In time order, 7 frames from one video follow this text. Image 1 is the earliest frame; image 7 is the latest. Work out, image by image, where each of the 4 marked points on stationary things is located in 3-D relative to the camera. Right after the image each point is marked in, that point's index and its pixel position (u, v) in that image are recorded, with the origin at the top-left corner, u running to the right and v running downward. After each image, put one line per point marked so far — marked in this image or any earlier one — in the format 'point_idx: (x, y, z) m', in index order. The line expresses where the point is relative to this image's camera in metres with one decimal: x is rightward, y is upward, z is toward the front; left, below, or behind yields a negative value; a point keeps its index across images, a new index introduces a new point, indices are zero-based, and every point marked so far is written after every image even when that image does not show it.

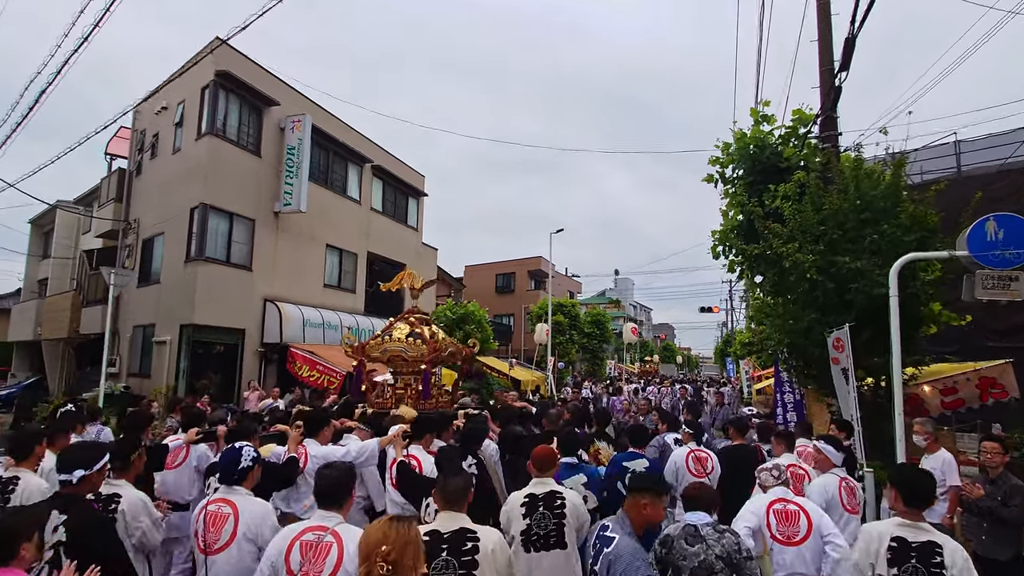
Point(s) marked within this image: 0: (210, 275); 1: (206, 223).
0: (-6.2, +0.3, +12.4) m
1: (-6.3, +1.3, +12.4) m
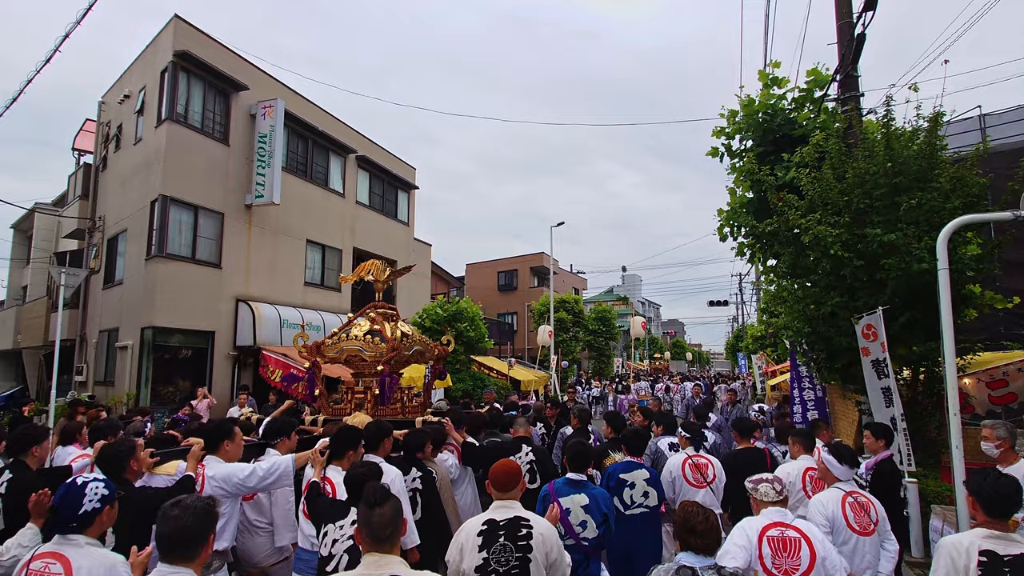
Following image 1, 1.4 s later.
0: (-6.4, +0.3, +11.4) m
1: (-6.5, +1.4, +11.4) m
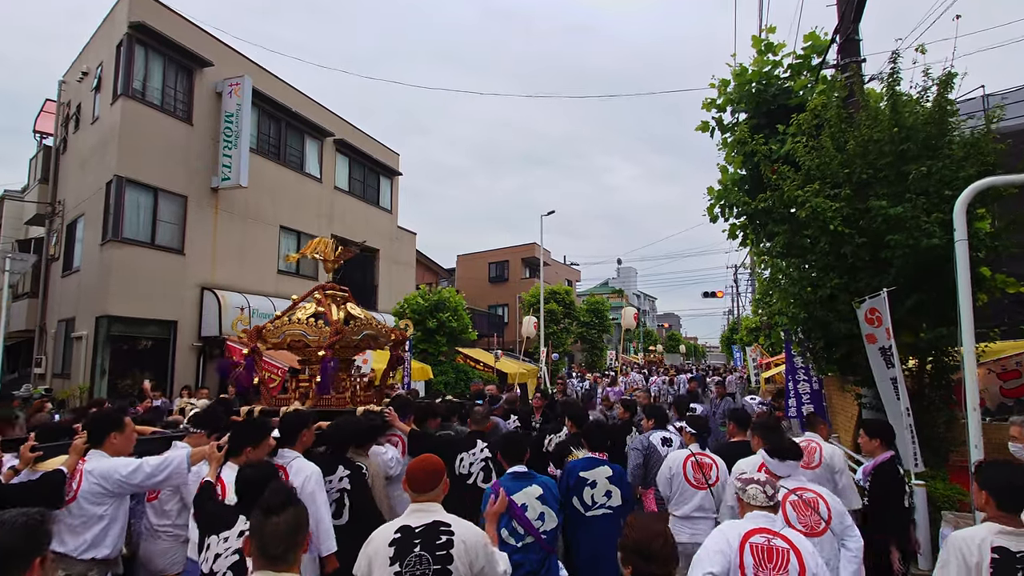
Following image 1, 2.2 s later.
0: (-6.8, +0.5, +10.7) m
1: (-6.9, +1.6, +10.7) m
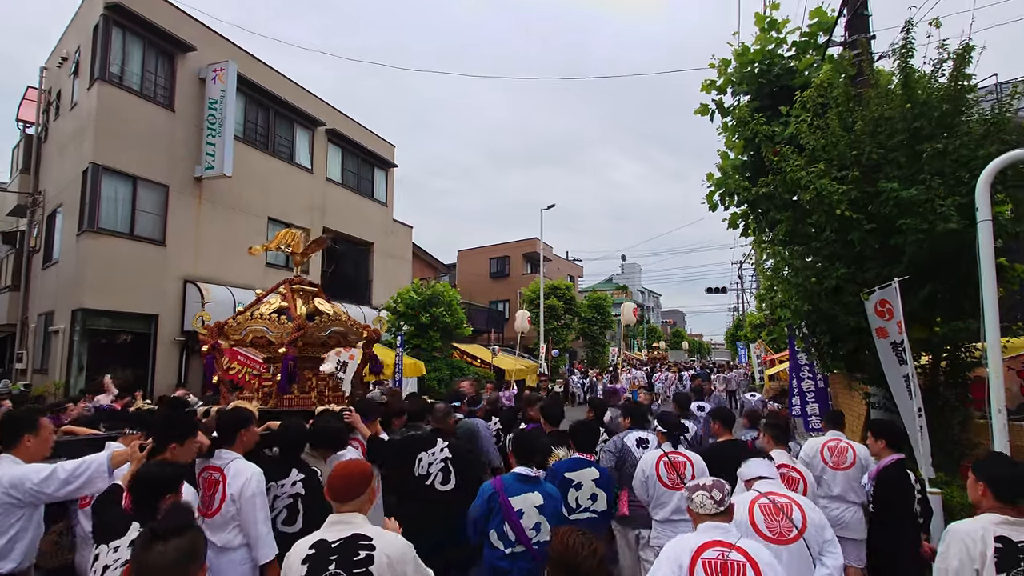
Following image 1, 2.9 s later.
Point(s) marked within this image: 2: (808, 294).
0: (-7.0, +0.6, +10.4) m
1: (-7.1, +1.7, +10.3) m
2: (+2.9, -0.1, +5.9) m
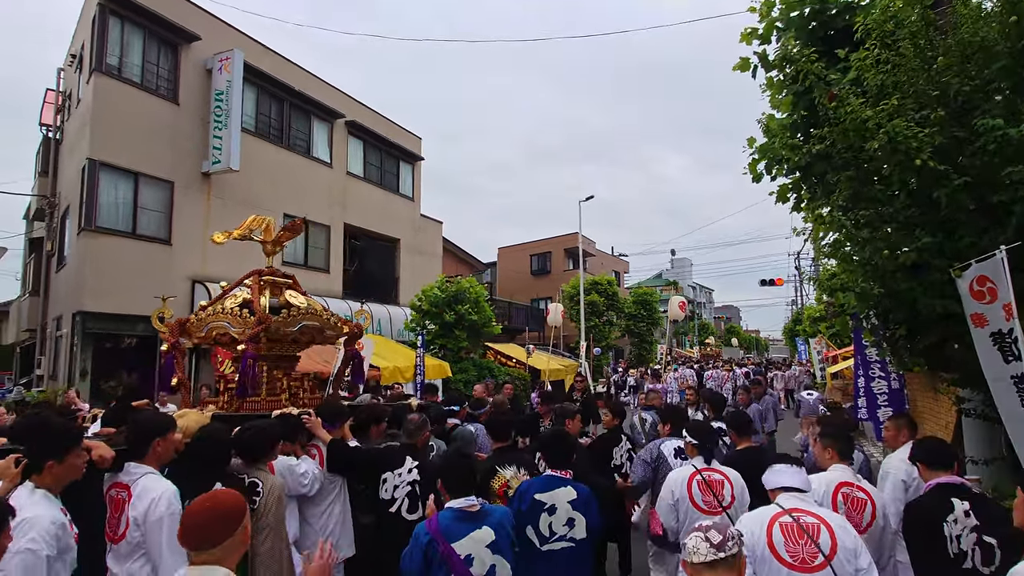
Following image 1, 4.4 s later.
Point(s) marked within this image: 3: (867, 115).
0: (-6.7, +0.6, +9.9) m
1: (-6.8, +1.7, +9.9) m
2: (+2.8, +0.1, +4.6) m
3: (+2.6, +1.3, +4.4) m
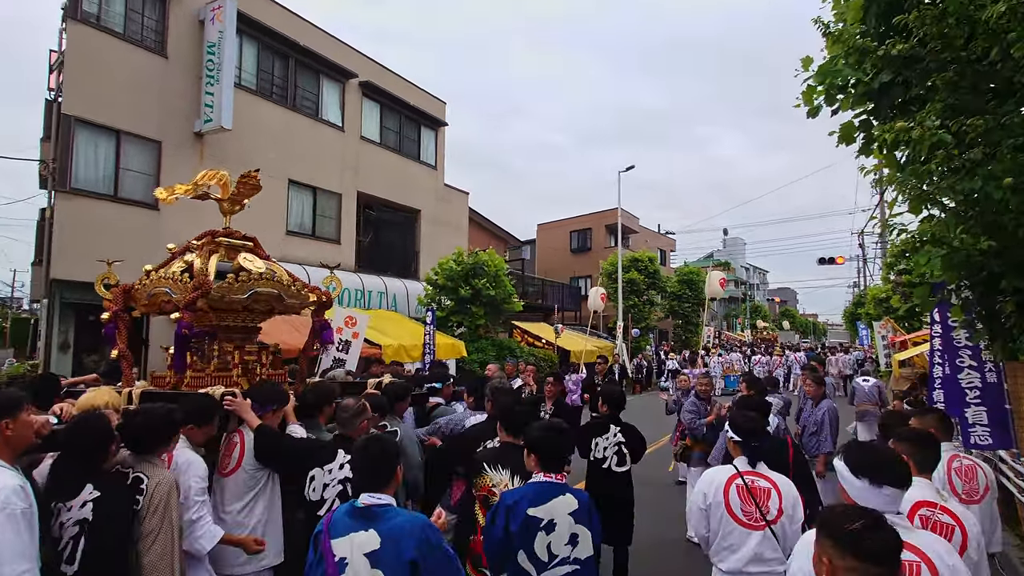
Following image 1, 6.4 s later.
0: (-6.5, +1.1, +9.2) m
1: (-6.6, +2.2, +9.1) m
2: (+2.5, +0.4, +3.1) m
3: (+2.3, +1.5, +3.0) m
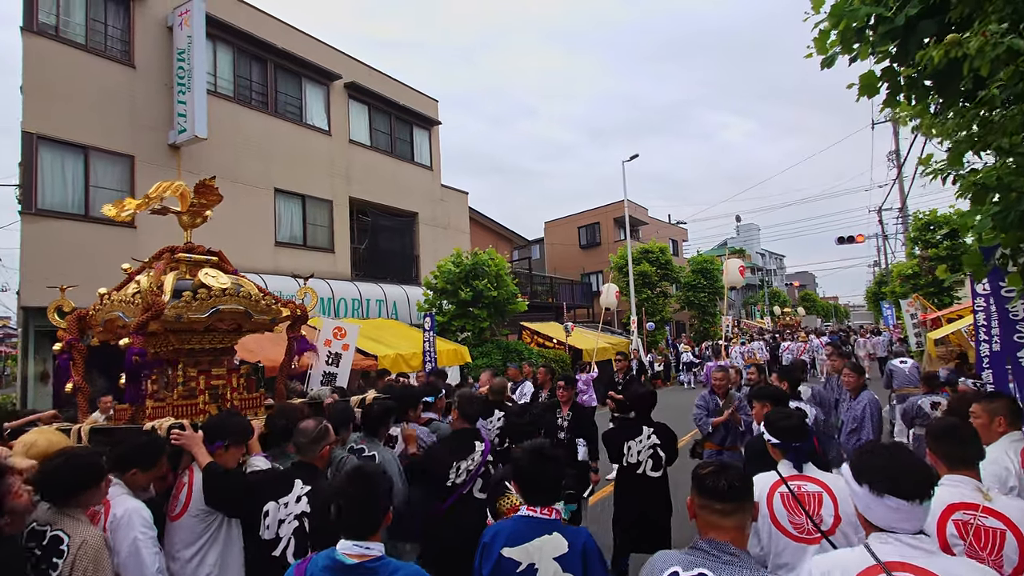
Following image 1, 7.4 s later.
0: (-6.6, +0.7, +8.7) m
1: (-6.8, +1.8, +8.6) m
2: (+2.3, +0.6, +2.4) m
3: (+2.0, +1.7, +2.3) m
